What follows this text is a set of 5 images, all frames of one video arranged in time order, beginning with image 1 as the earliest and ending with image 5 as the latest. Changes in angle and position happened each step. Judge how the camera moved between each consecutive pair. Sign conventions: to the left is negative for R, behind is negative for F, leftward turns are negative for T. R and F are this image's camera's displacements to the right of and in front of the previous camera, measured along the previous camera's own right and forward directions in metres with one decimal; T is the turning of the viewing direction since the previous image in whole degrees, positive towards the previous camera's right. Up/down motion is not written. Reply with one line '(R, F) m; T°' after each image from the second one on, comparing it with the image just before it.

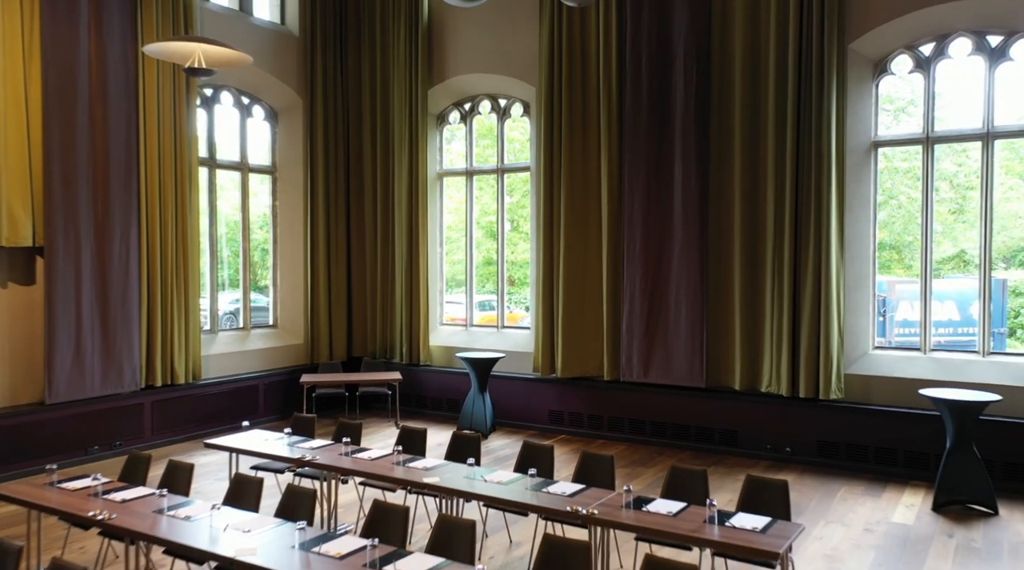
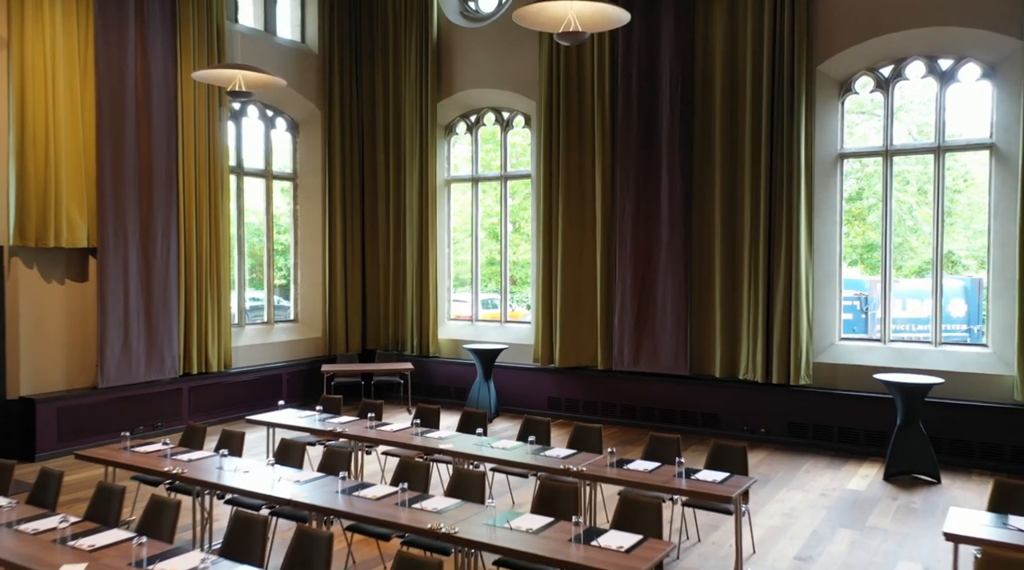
(0.0, -1.2) m; 0°
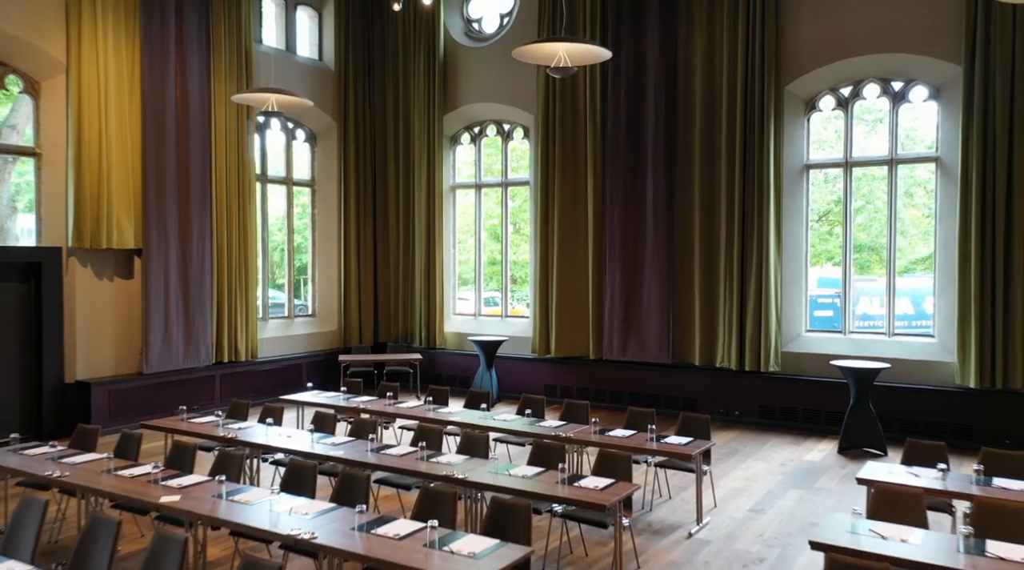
(0.0, -1.4) m; 0°
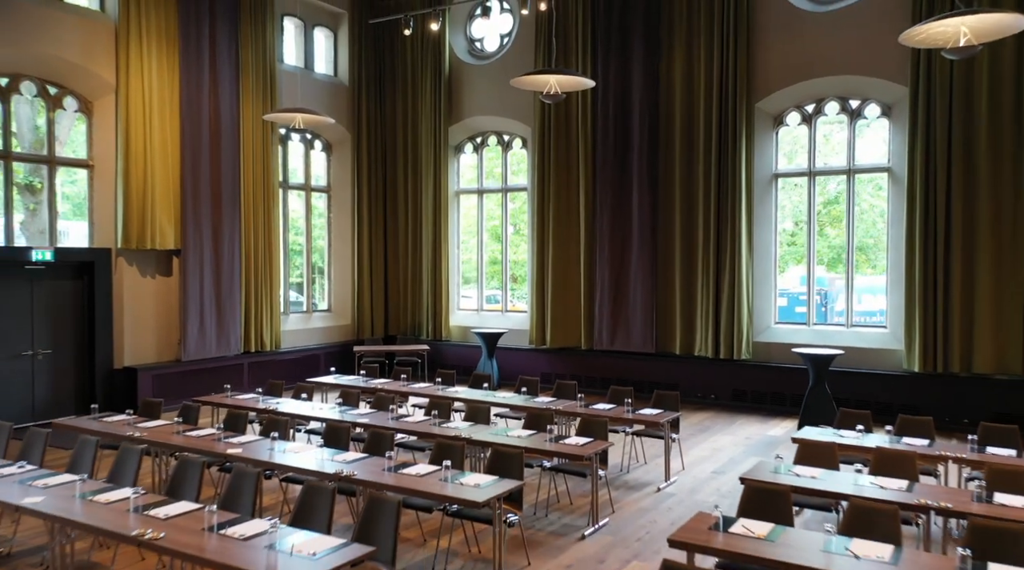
(0.0, -1.5) m; 0°
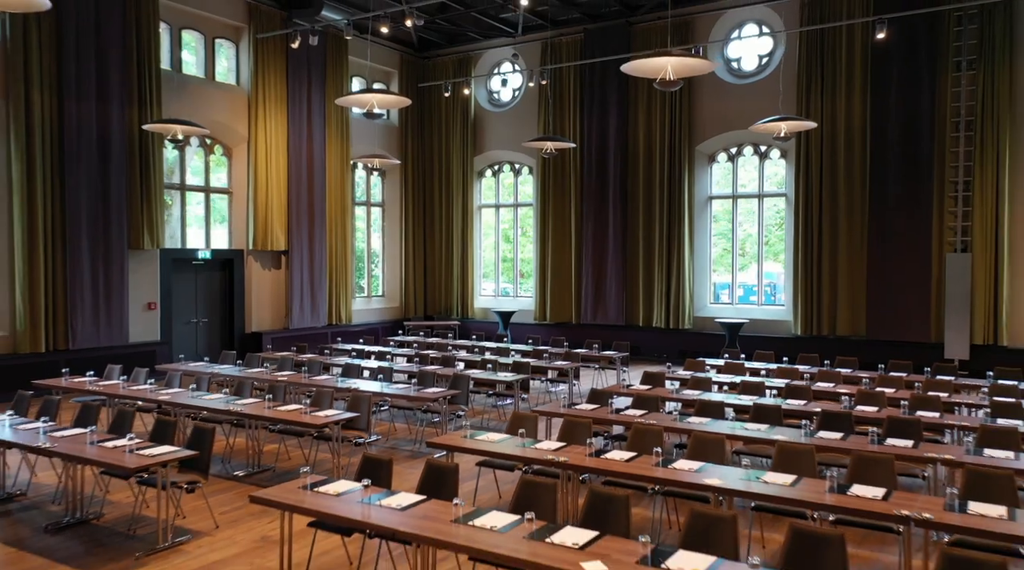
(-0.1, -5.8) m; 0°
